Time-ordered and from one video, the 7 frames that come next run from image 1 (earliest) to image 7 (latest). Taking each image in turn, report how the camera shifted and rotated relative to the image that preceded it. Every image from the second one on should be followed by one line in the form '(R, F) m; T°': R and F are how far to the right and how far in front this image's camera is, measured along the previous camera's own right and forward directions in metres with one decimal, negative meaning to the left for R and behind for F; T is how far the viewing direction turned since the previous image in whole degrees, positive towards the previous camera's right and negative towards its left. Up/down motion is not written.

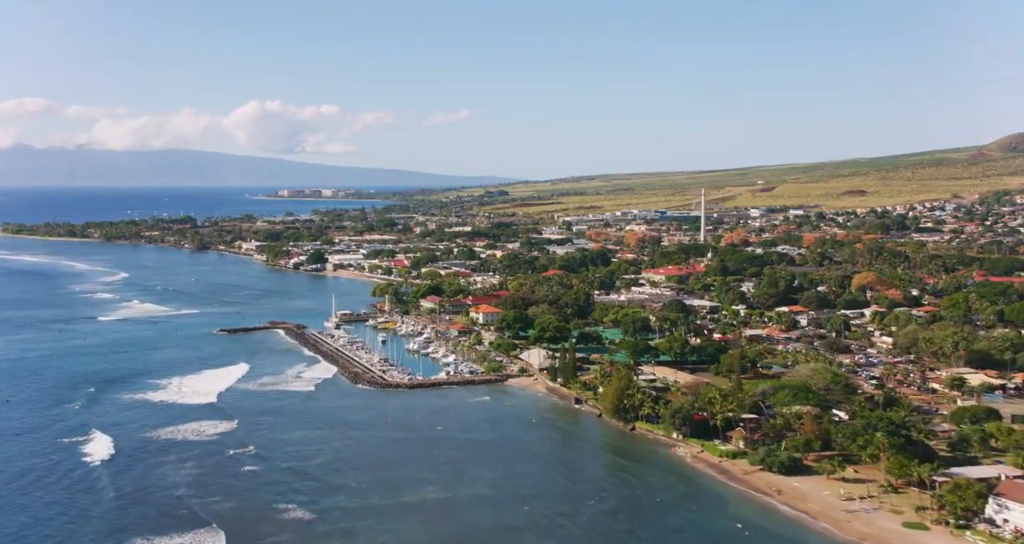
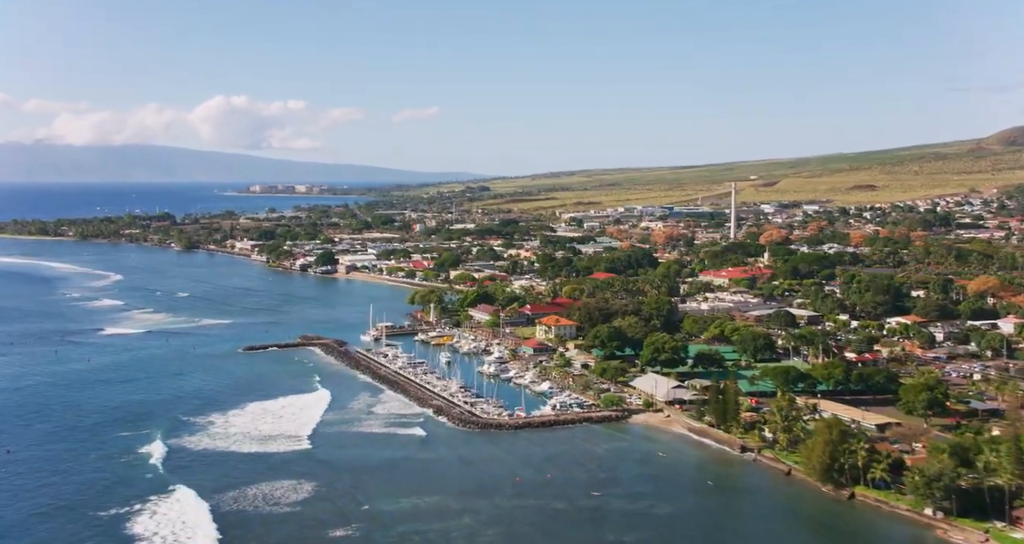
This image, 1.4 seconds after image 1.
(-2.4, +3.7) m; +1°
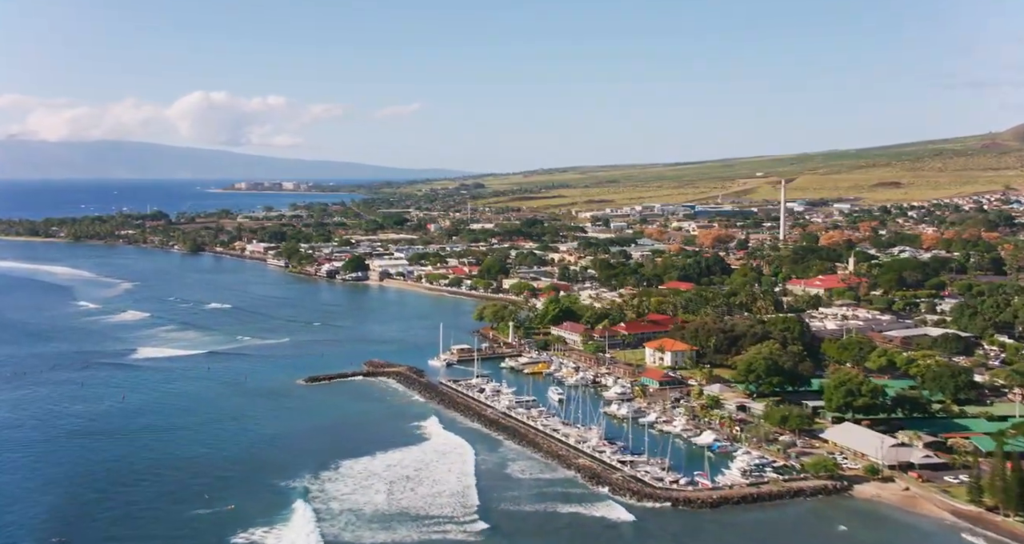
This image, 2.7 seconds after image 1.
(-2.6, +3.7) m; 0°
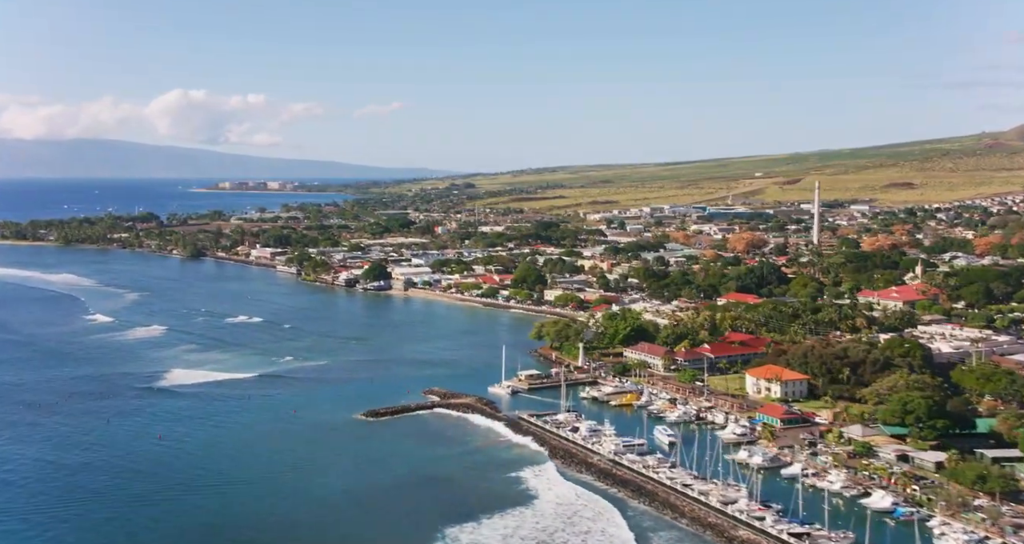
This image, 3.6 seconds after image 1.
(-1.9, +2.6) m; +1°
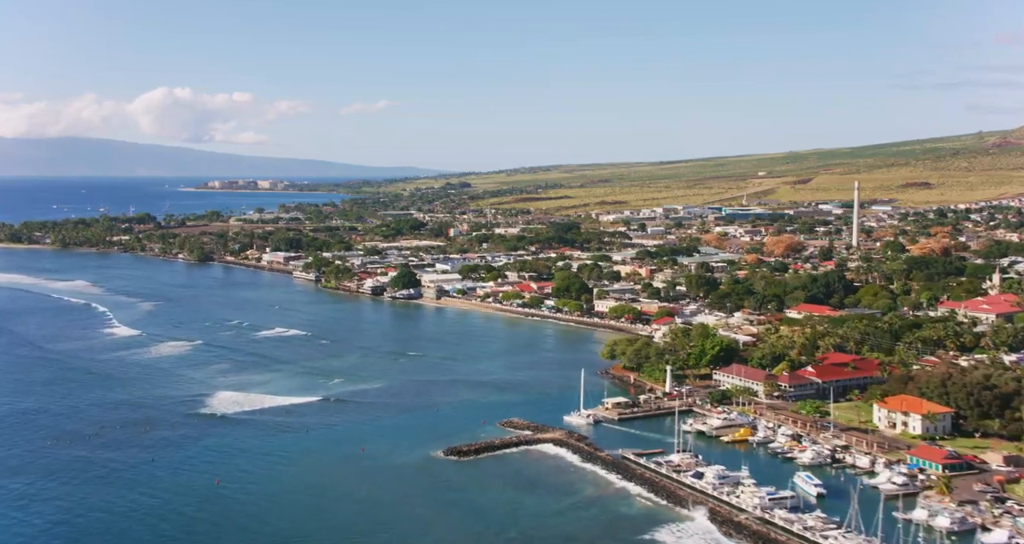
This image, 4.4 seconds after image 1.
(-1.9, +2.4) m; 0°
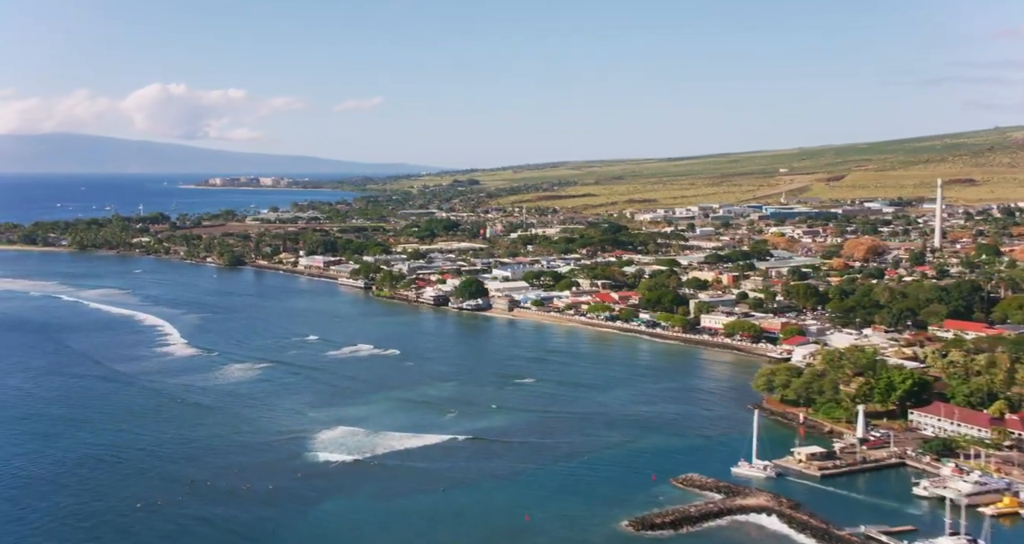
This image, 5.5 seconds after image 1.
(-2.8, +3.5) m; 0°
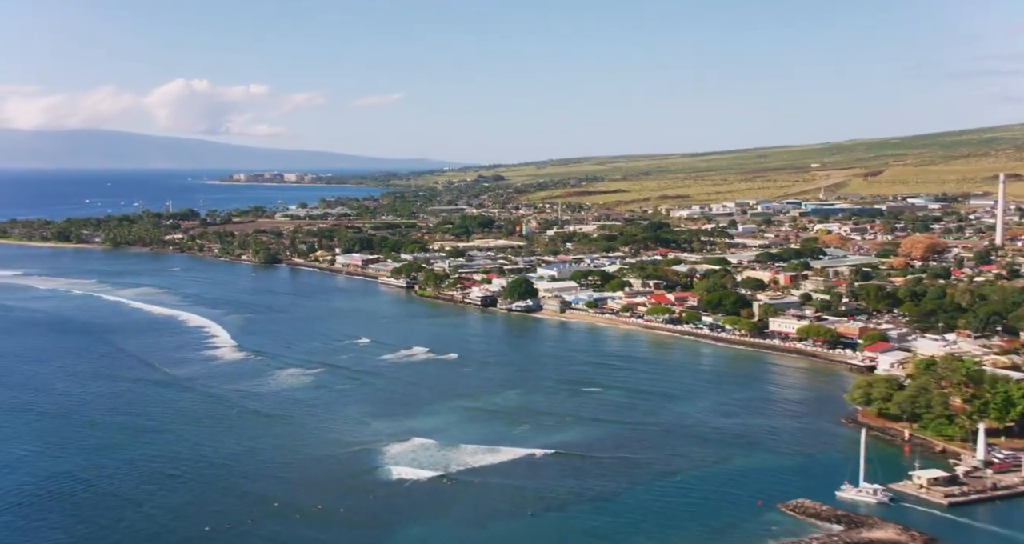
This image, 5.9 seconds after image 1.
(-1.1, +1.4) m; -1°
